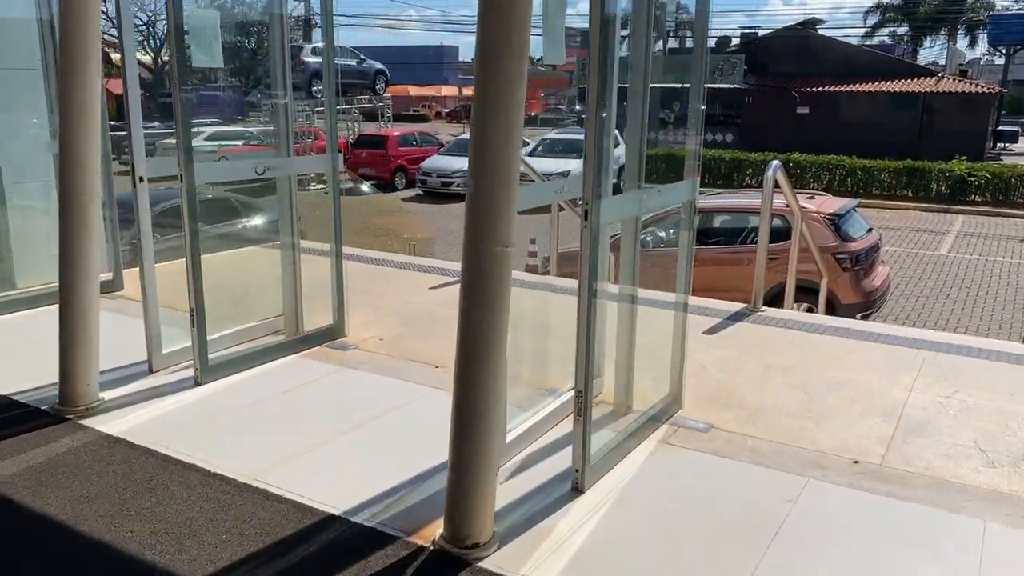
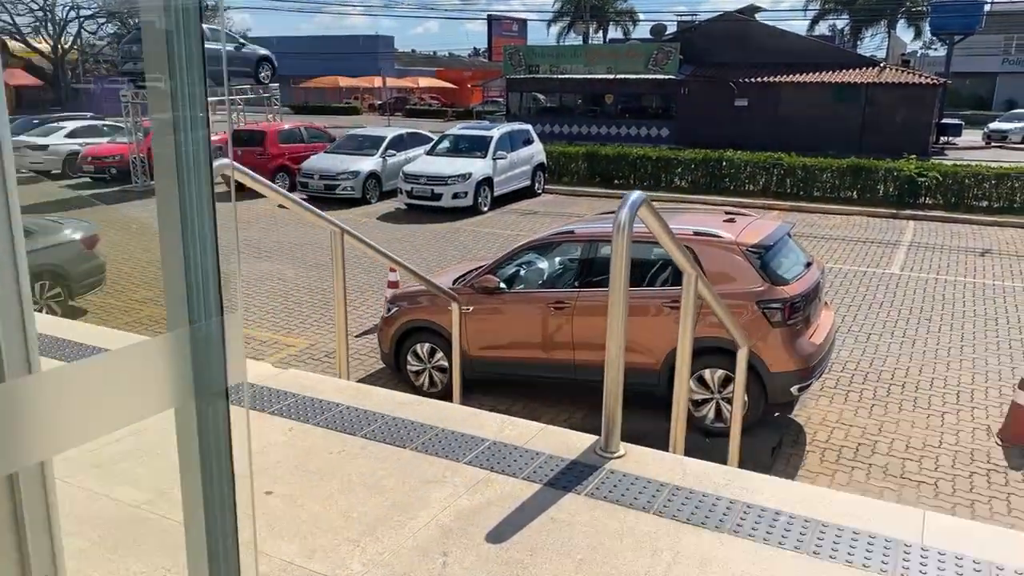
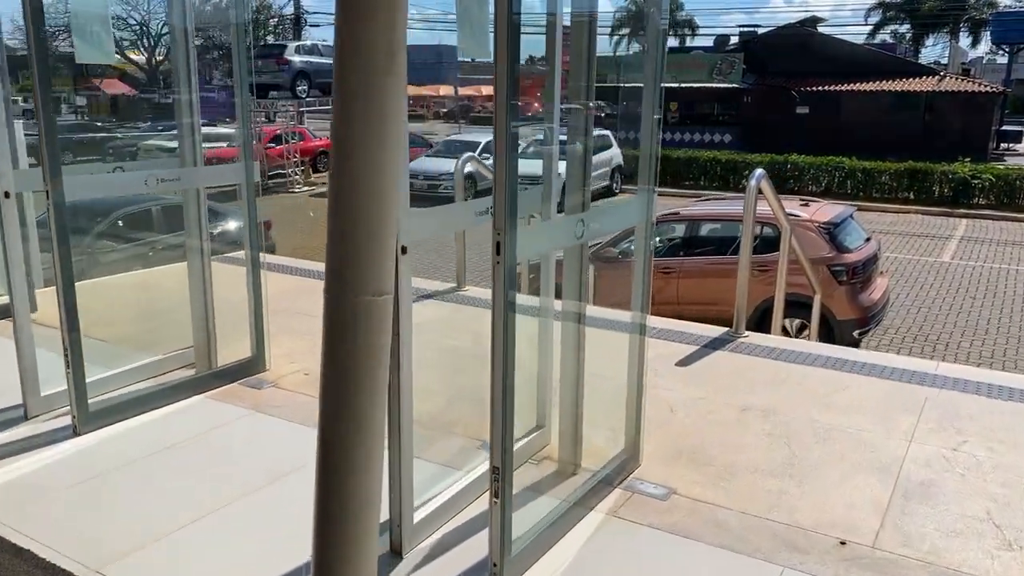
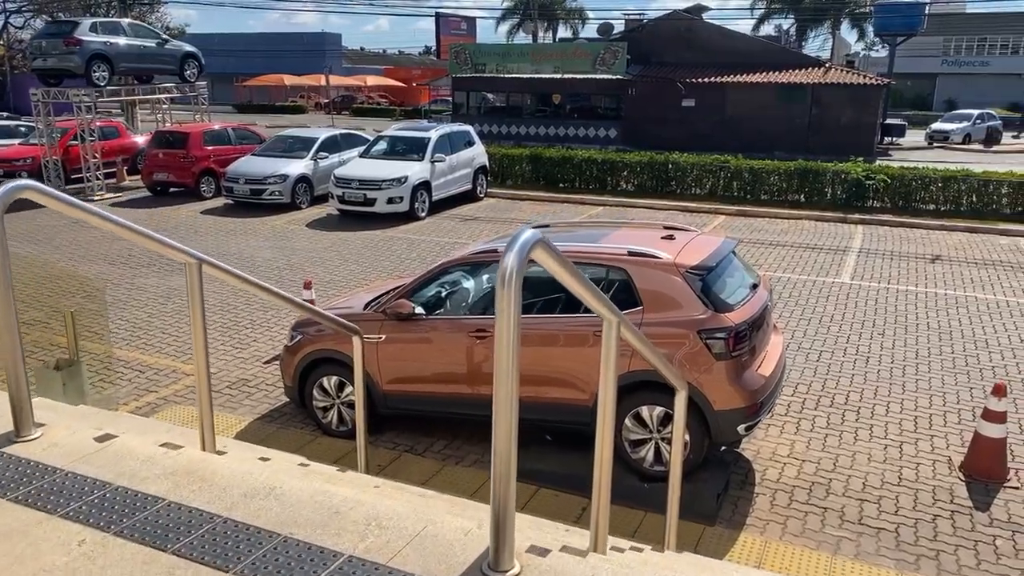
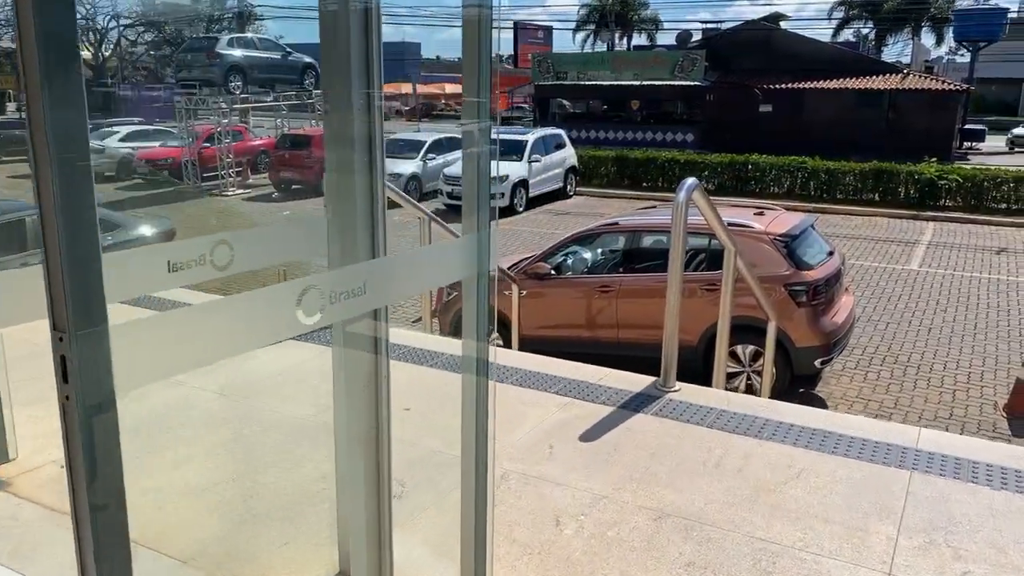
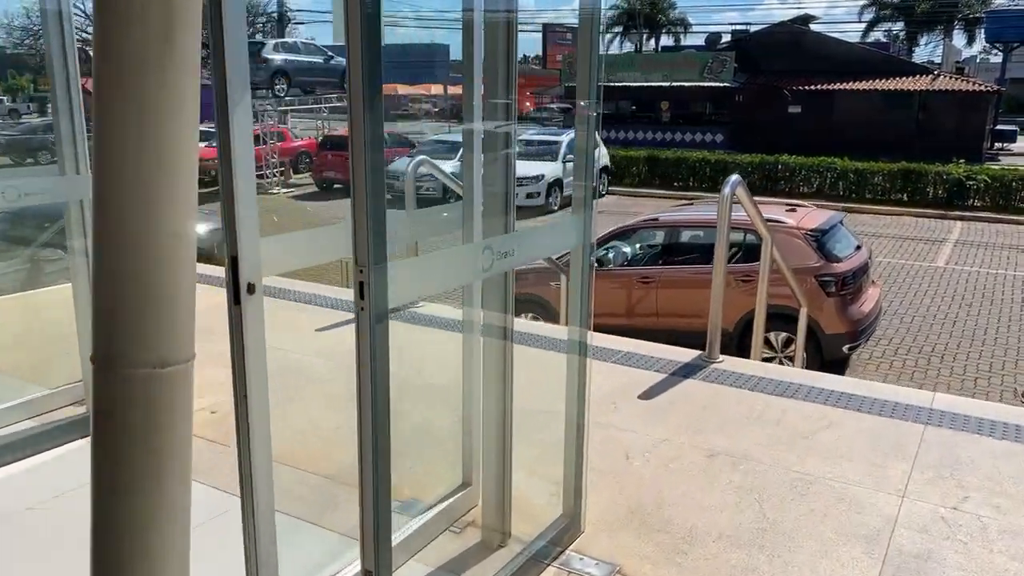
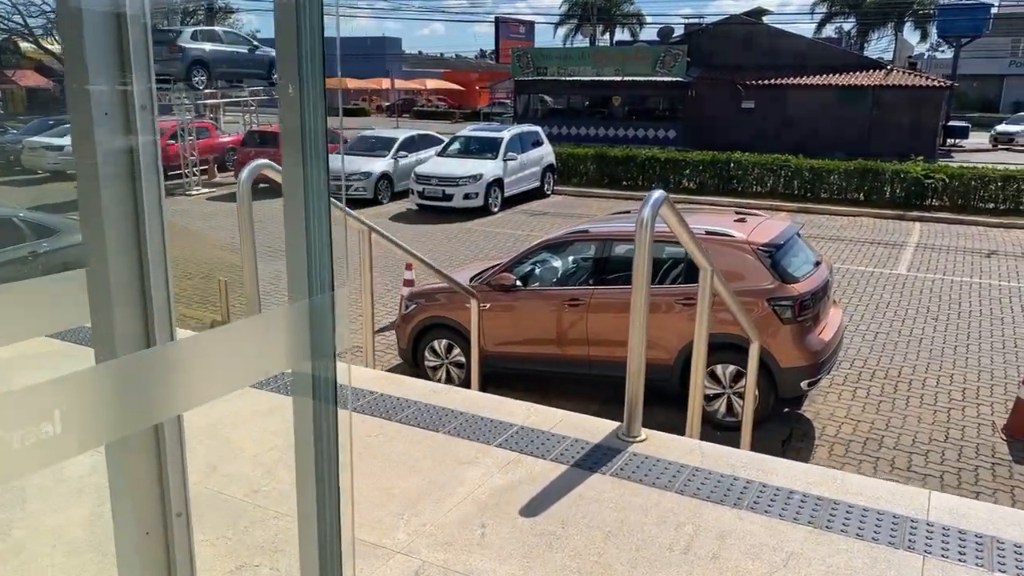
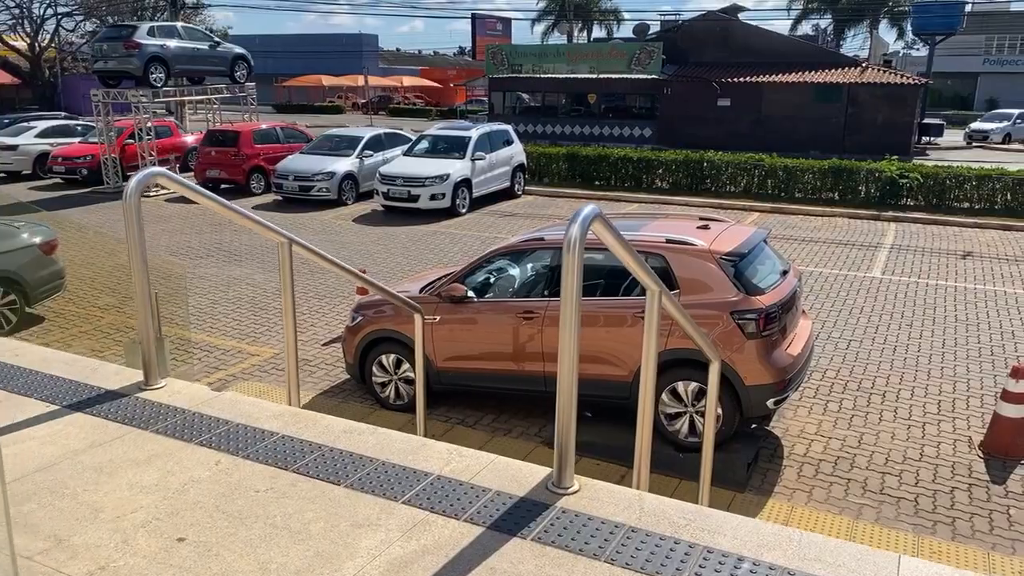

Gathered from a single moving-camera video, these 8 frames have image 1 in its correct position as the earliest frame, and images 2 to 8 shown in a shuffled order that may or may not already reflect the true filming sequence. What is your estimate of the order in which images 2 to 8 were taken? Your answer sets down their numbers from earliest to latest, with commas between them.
3, 6, 5, 7, 2, 8, 4
